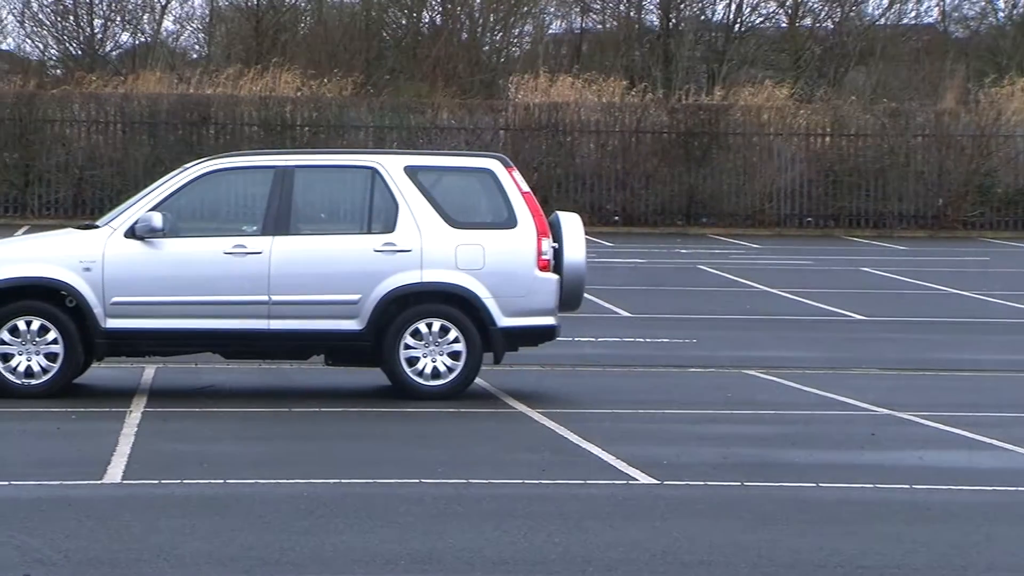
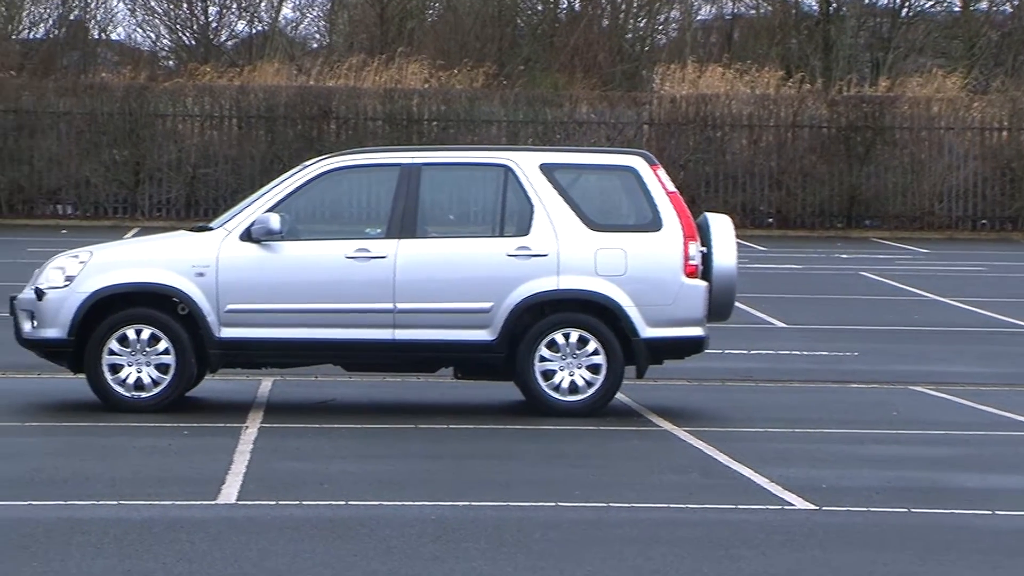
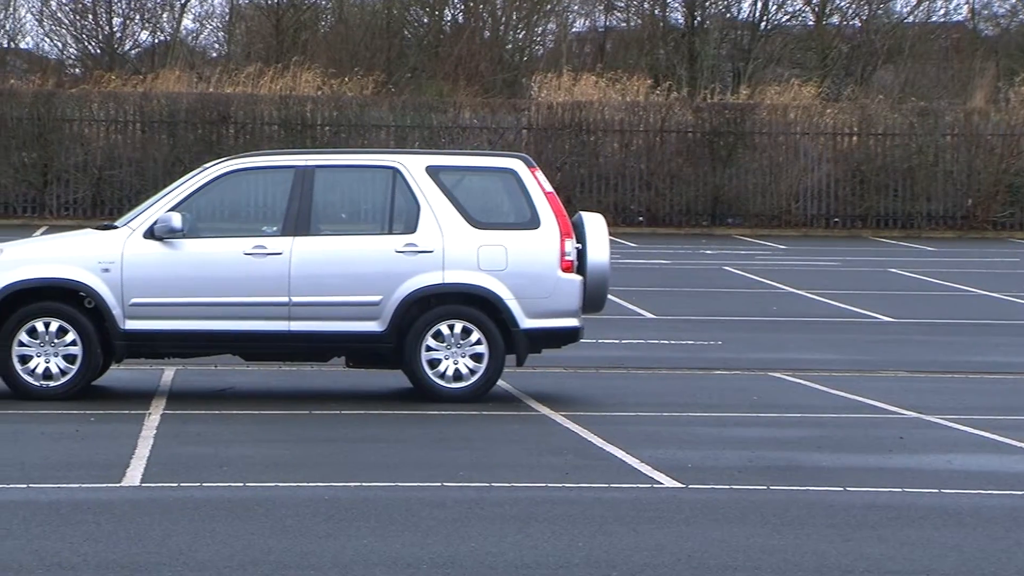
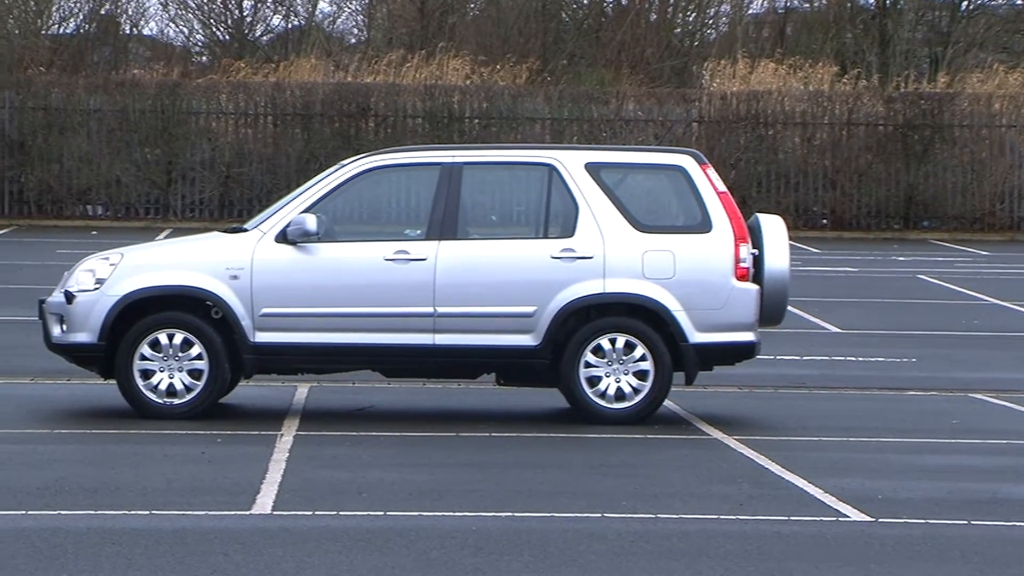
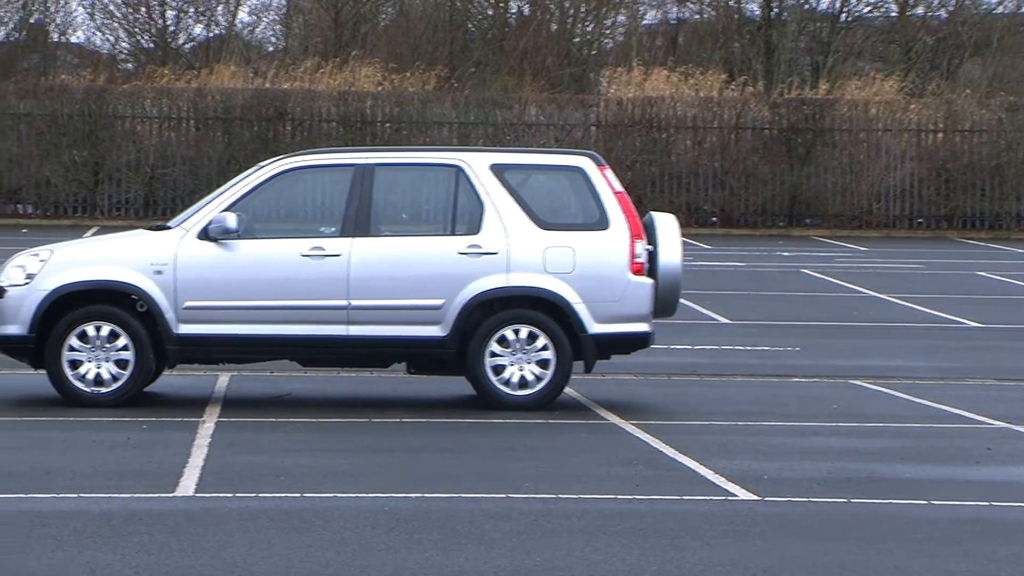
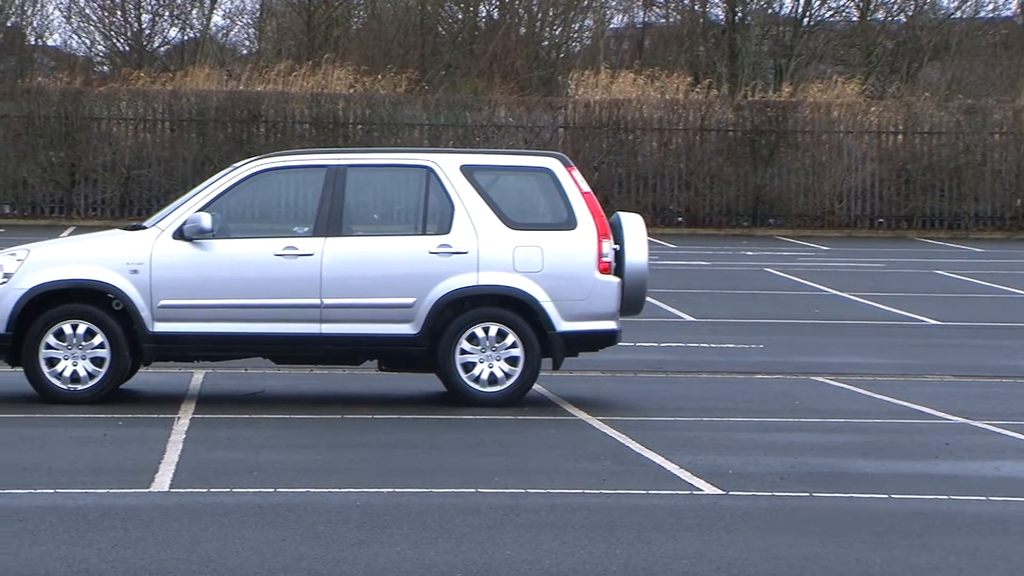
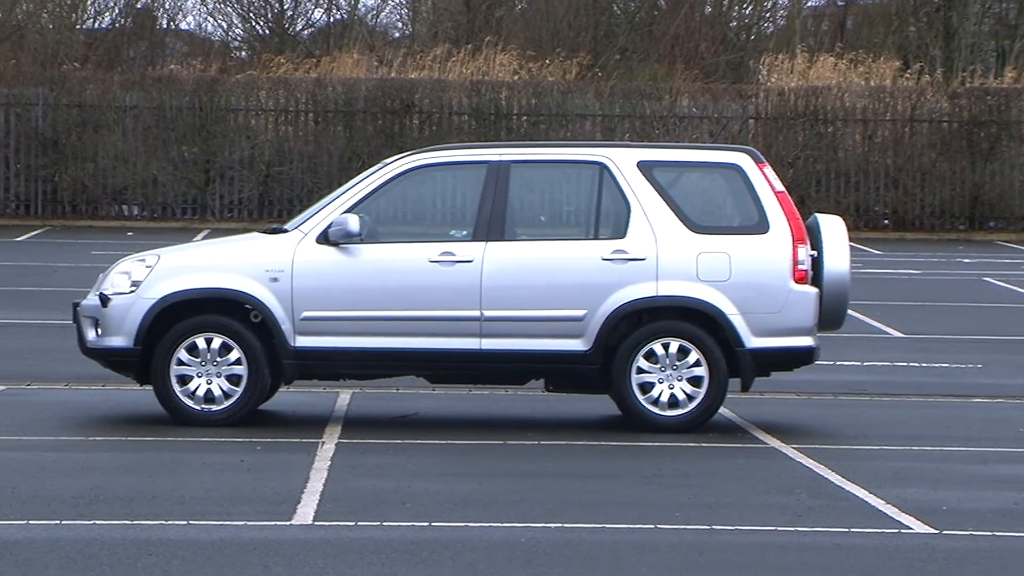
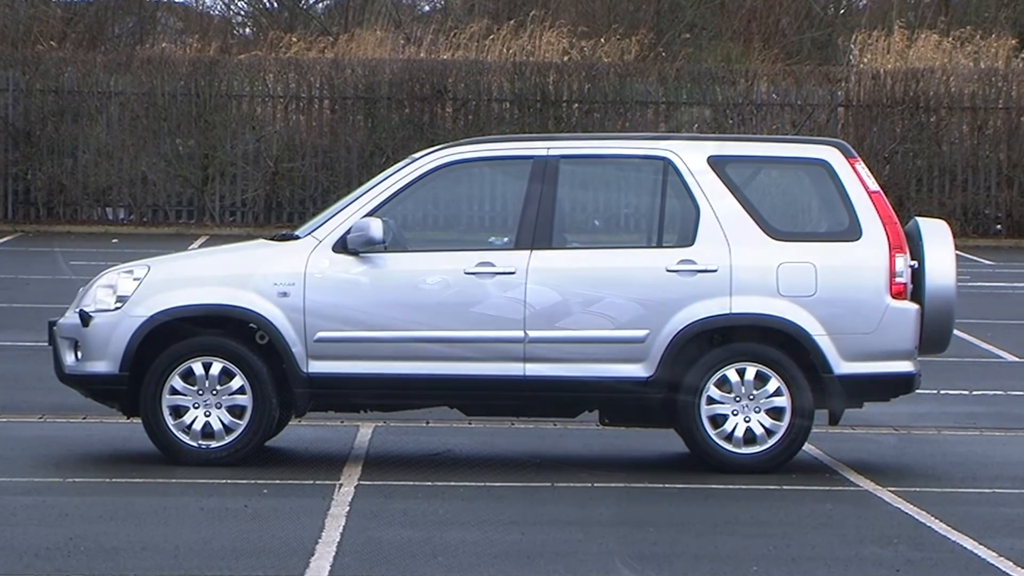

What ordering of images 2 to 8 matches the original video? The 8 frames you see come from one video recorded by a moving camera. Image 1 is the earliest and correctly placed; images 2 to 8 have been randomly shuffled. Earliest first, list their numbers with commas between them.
3, 6, 5, 2, 4, 7, 8
